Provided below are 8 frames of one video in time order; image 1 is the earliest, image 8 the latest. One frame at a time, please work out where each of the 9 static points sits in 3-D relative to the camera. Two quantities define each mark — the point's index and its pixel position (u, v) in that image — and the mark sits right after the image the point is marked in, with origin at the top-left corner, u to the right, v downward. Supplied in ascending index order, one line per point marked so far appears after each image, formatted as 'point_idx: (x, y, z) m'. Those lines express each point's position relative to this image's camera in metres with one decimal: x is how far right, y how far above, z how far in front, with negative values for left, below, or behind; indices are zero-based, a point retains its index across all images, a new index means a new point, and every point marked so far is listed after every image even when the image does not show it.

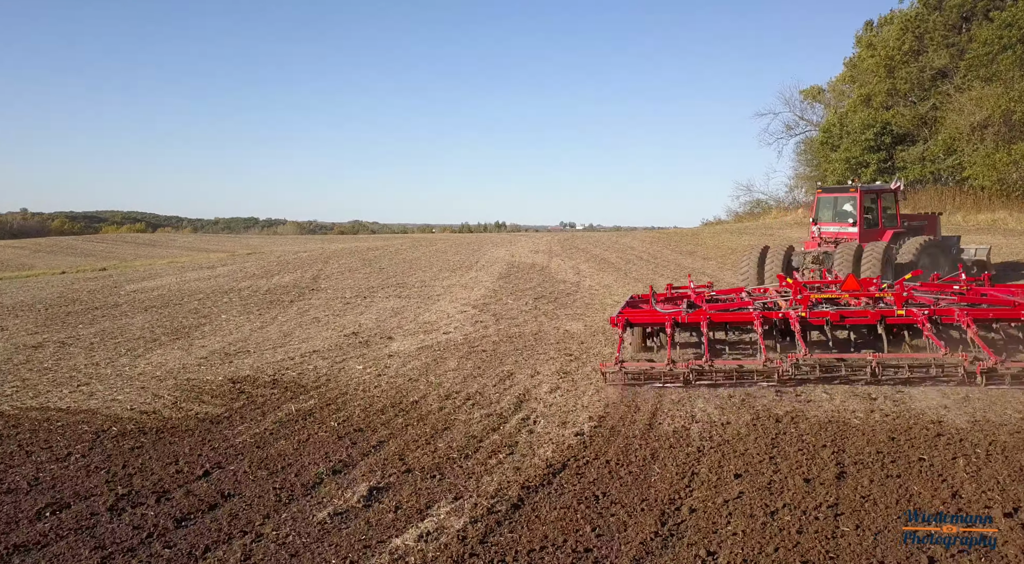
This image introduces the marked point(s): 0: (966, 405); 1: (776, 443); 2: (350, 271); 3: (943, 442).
0: (+4.1, -1.1, +5.3) m
1: (+2.1, -1.3, +4.7) m
2: (-4.9, +0.3, +17.7) m
3: (+3.3, -1.2, +4.6) m
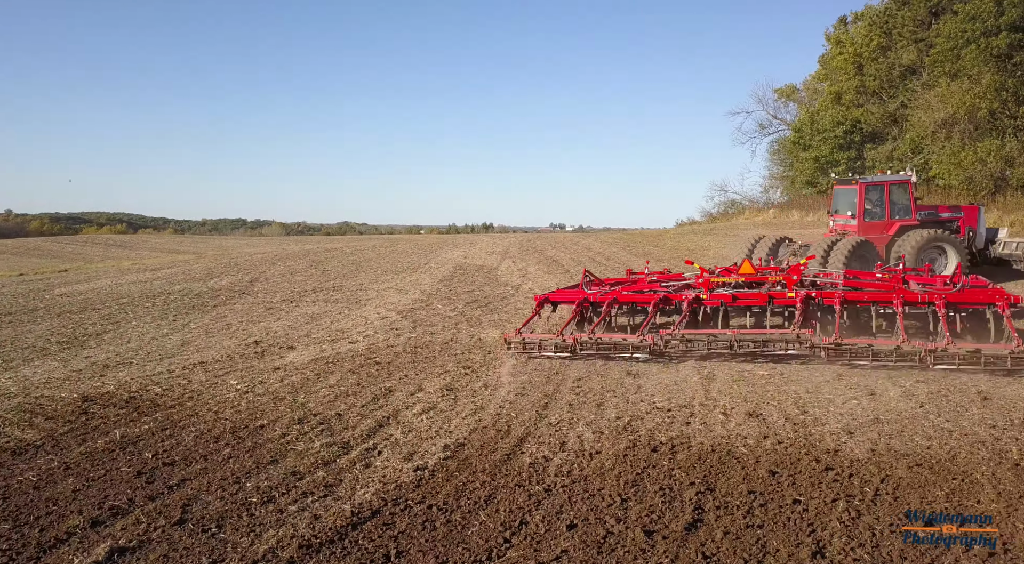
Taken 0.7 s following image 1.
0: (+2.8, -1.1, +4.7) m
1: (+0.8, -1.3, +4.0) m
2: (-6.3, +0.2, +17.0) m
3: (+2.1, -1.3, +3.9) m
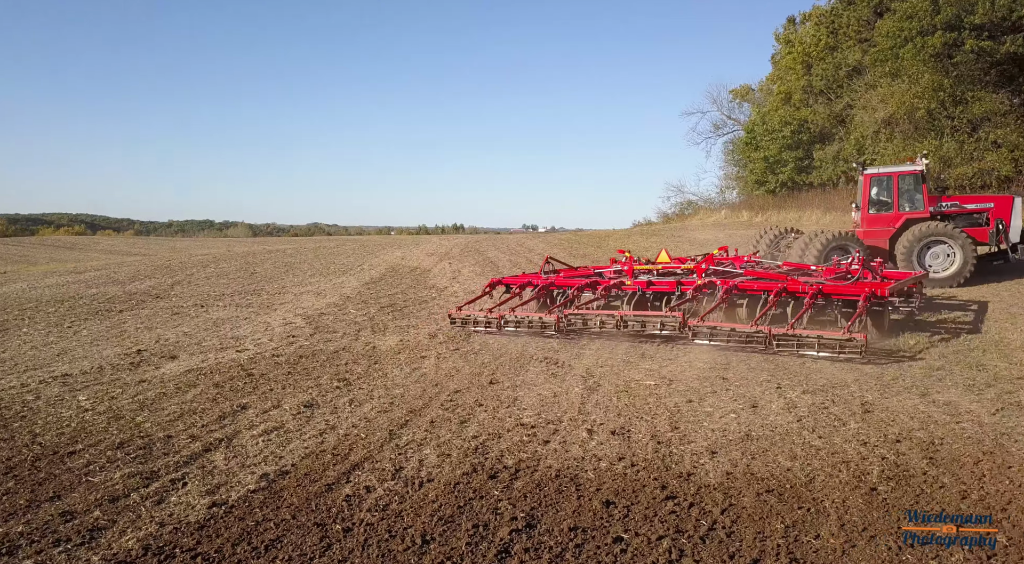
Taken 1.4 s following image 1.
0: (+1.6, -1.2, +4.3) m
1: (-0.3, -1.4, +3.5) m
2: (-8.0, +0.1, +16.2) m
3: (+0.9, -1.3, +3.5) m
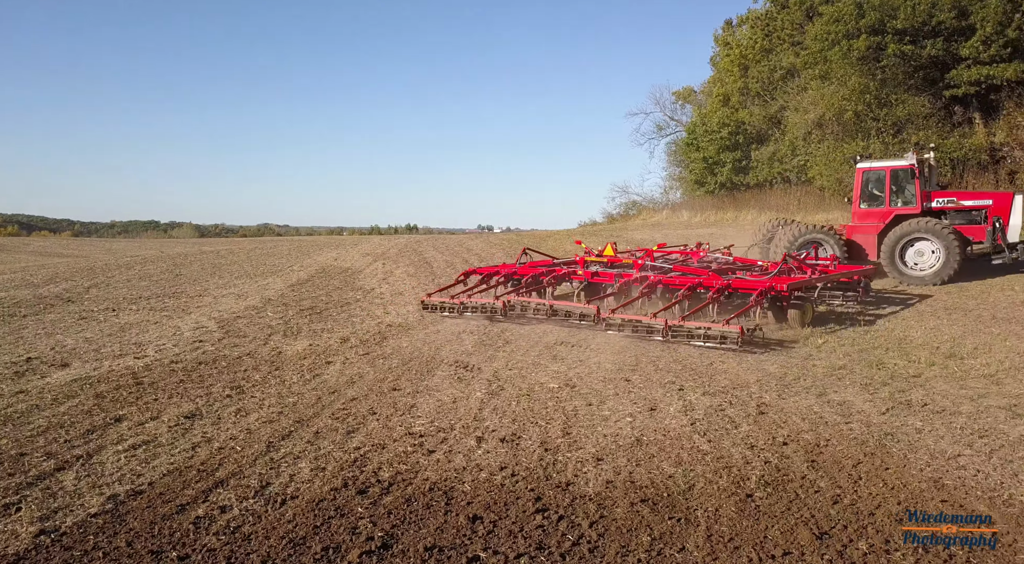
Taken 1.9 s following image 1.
0: (+0.8, -1.2, +4.1) m
1: (-1.1, -1.4, +3.3) m
2: (-9.6, +0.1, +15.4) m
3: (+0.1, -1.3, +3.3) m
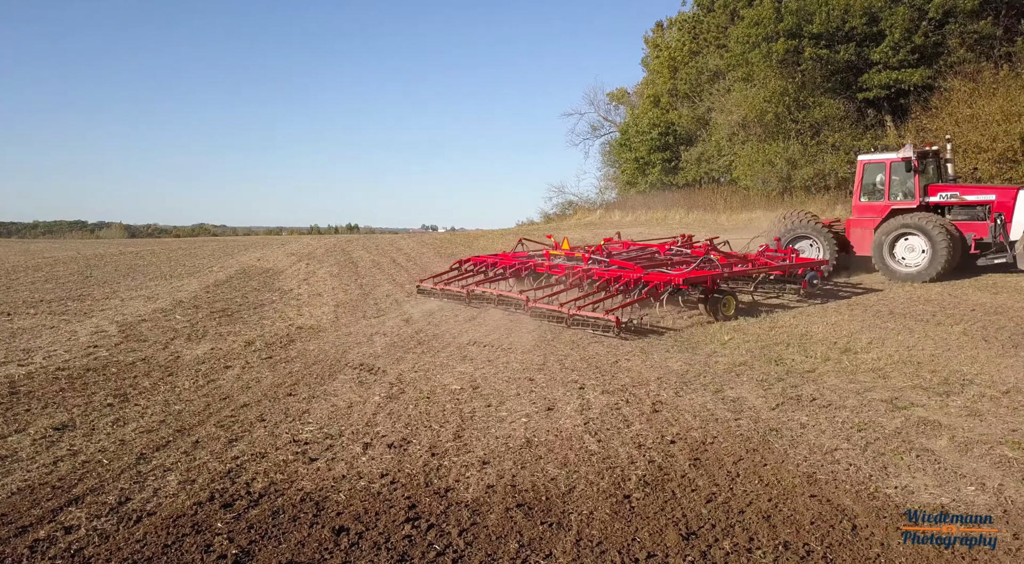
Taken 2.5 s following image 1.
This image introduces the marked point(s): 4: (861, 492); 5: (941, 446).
0: (0.0, -1.2, +4.0) m
1: (-1.8, -1.4, +3.0) m
2: (-11.2, +0.1, +14.4) m
3: (-0.6, -1.3, +3.2) m
4: (+2.2, -1.3, +3.8) m
5: (+3.3, -1.3, +4.5) m
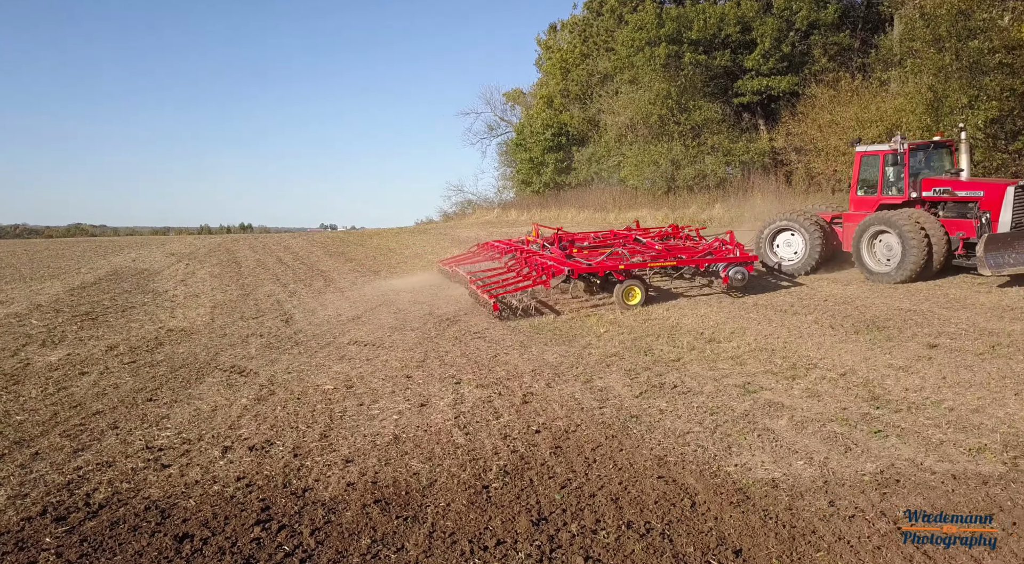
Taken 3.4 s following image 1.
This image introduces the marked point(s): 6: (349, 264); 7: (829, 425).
0: (-0.9, -1.1, +4.0) m
1: (-2.6, -1.4, +2.8) m
2: (-13.6, 0.0, +12.6) m
3: (-1.3, -1.3, +3.1) m
4: (+1.3, -1.3, +4.1) m
5: (+2.2, -1.2, +5.0) m
6: (-3.3, +0.4, +12.0) m
7: (+2.7, -1.2, +5.0) m
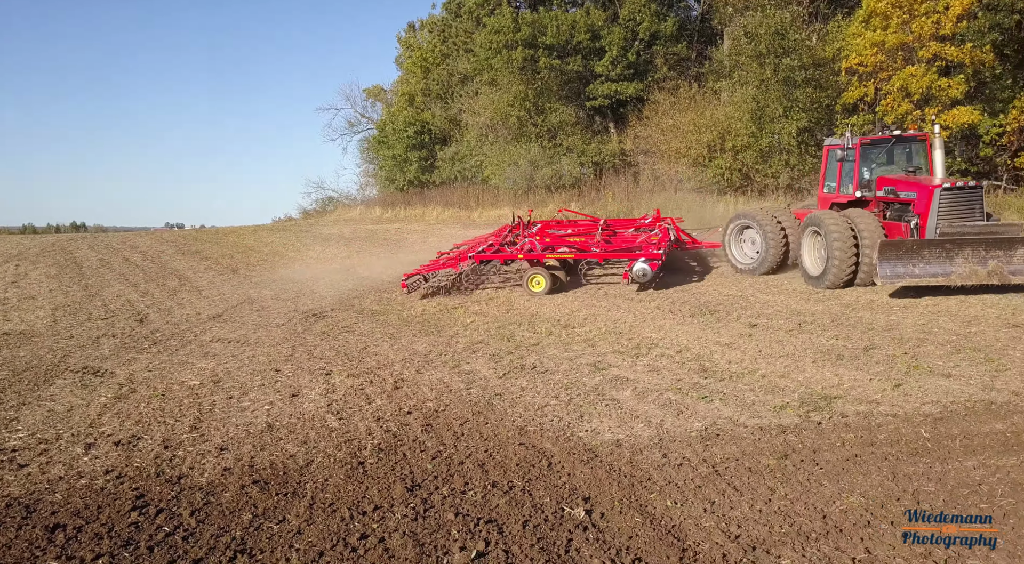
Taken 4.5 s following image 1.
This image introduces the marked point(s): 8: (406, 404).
0: (-1.8, -1.1, +4.1) m
1: (-3.1, -1.4, +2.5) m
2: (-16.0, -0.2, +9.8) m
3: (-2.0, -1.3, +3.1) m
4: (+0.4, -1.2, +4.7) m
5: (+1.1, -1.1, +5.7) m
6: (-5.9, +0.3, +11.3) m
7: (+1.5, -1.1, +5.9) m
8: (-0.8, -1.0, +4.8) m
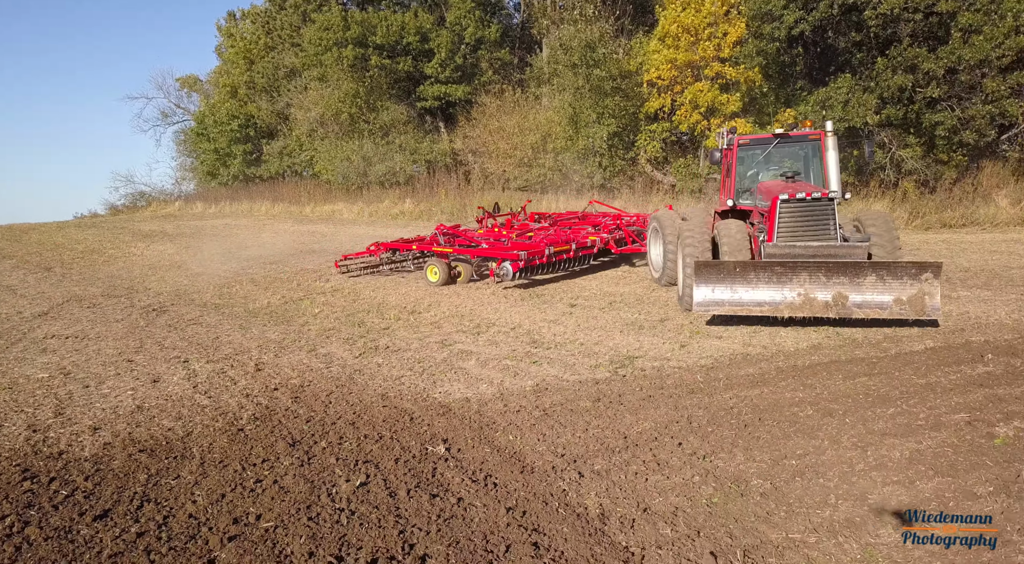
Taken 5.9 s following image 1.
0: (-2.8, -1.0, +4.2) m
1: (-3.6, -1.4, +2.4) m
2: (-18.0, -0.7, +5.8) m
3: (-2.7, -1.2, +3.2) m
4: (-0.8, -1.0, +5.4) m
5: (-0.5, -0.9, +6.6) m
6: (-8.7, +0.3, +10.0) m
7: (-0.1, -0.9, +6.8) m
8: (-2.1, -0.9, +5.2) m
